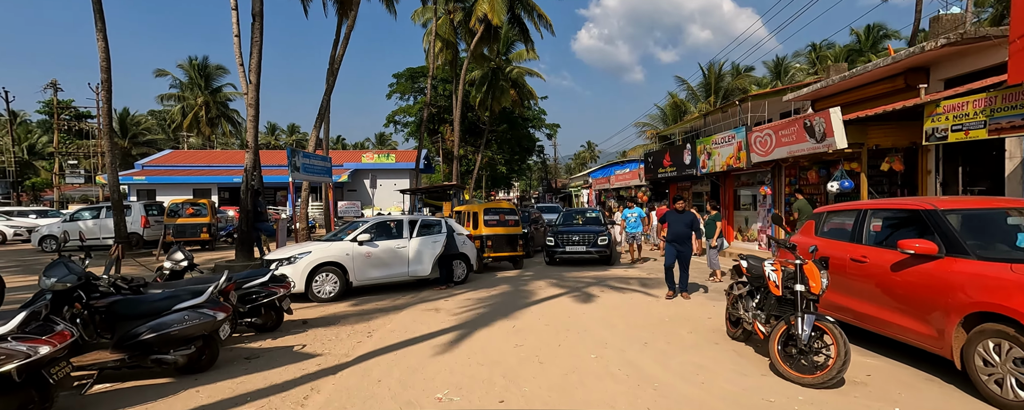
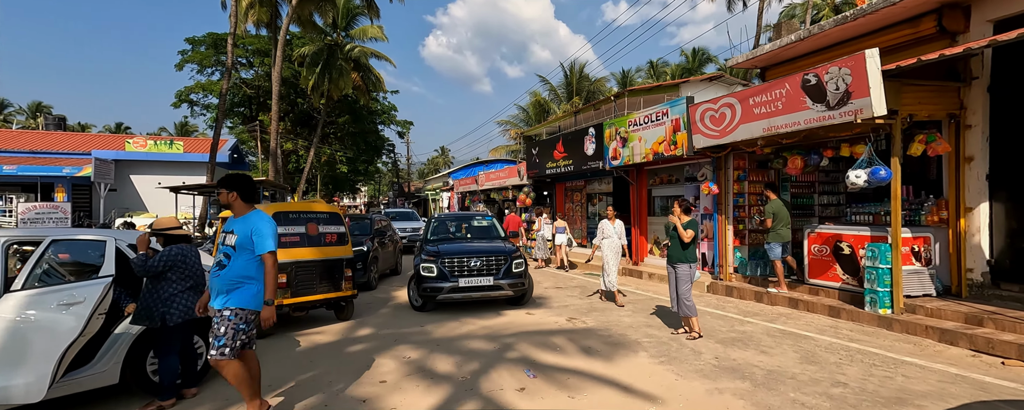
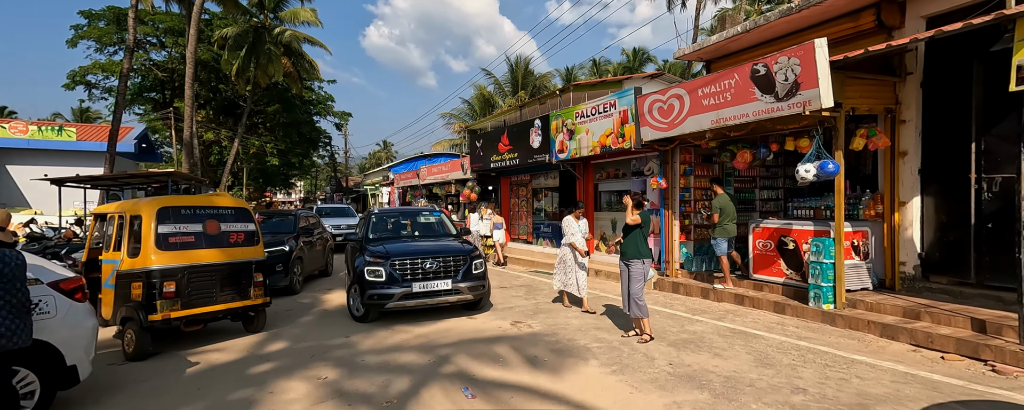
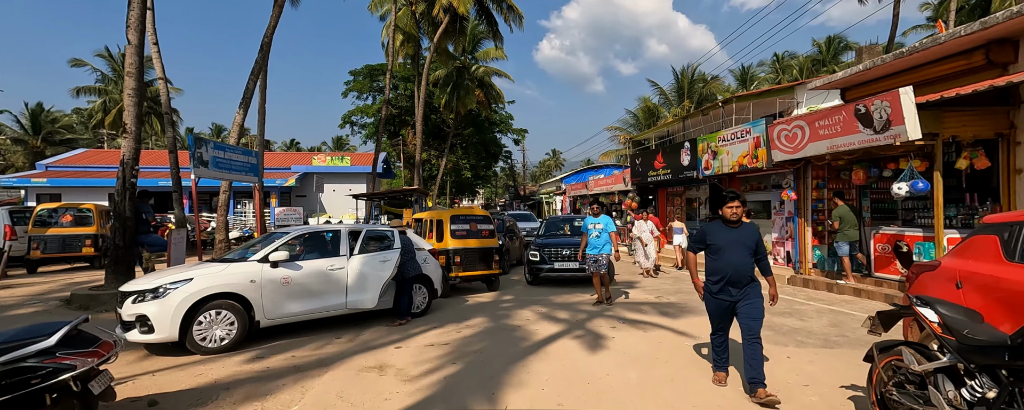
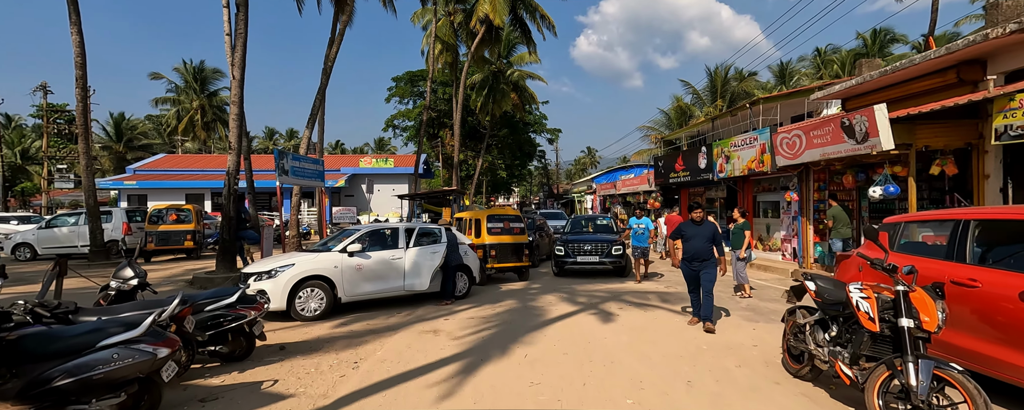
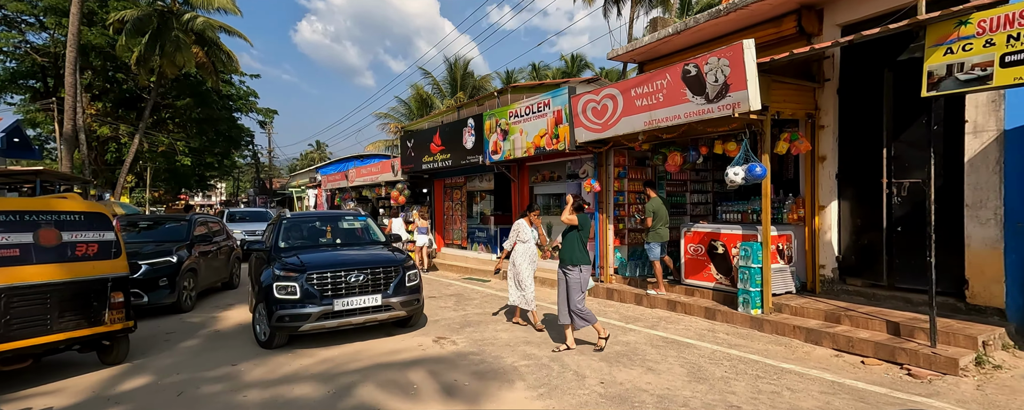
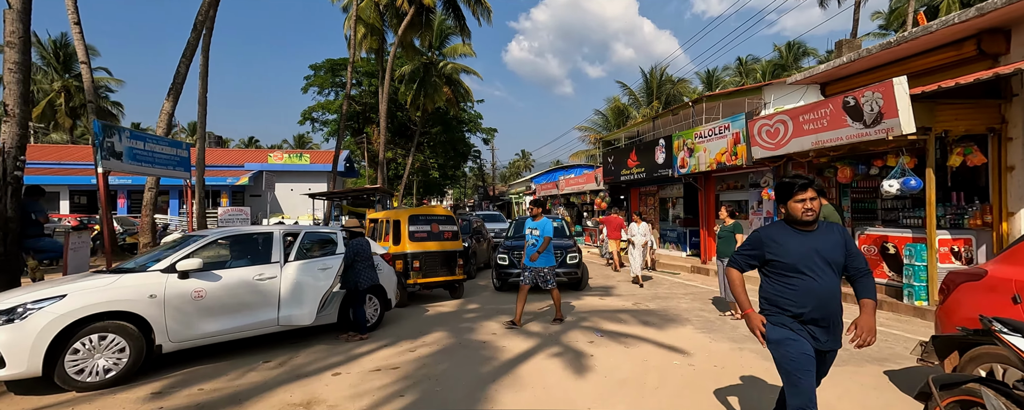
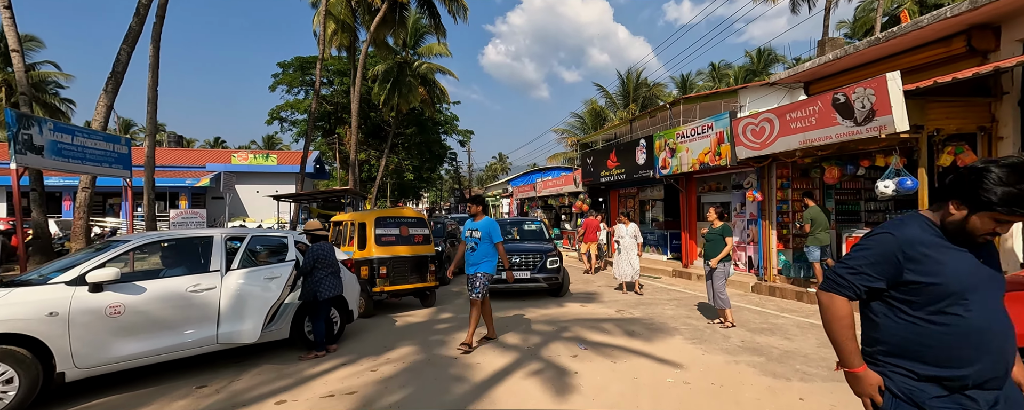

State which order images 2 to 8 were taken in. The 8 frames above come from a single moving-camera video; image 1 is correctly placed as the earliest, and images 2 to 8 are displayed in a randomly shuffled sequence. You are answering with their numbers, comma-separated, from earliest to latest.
5, 4, 7, 8, 2, 3, 6
